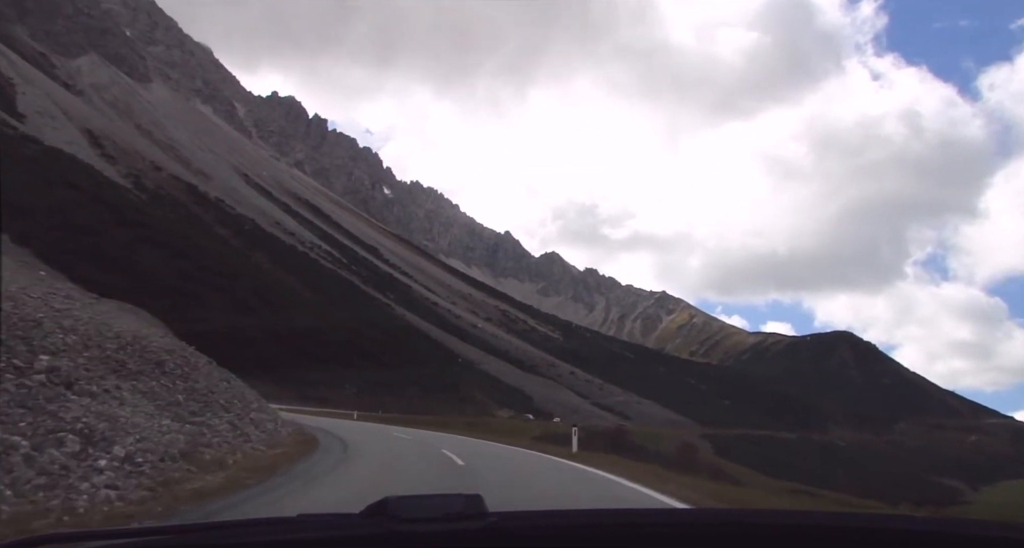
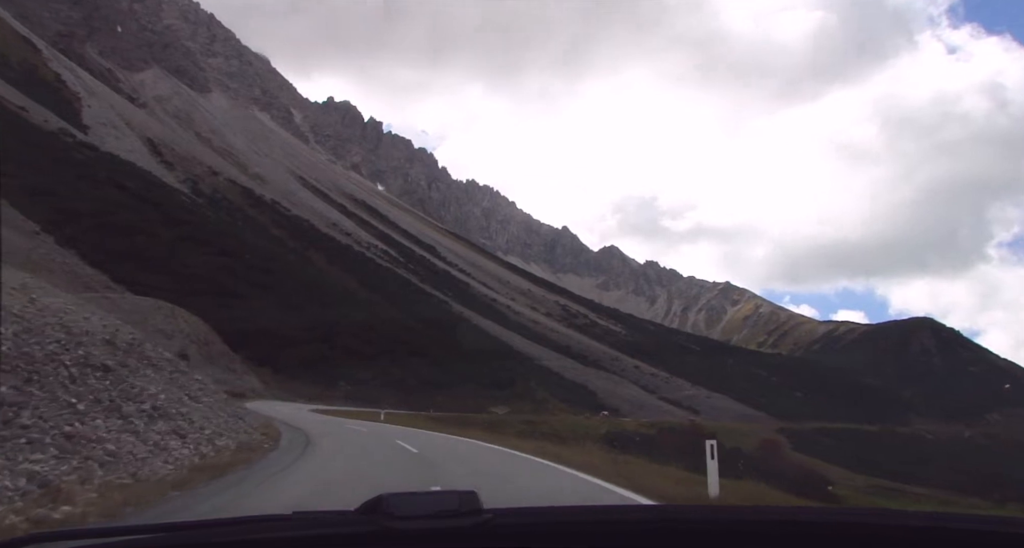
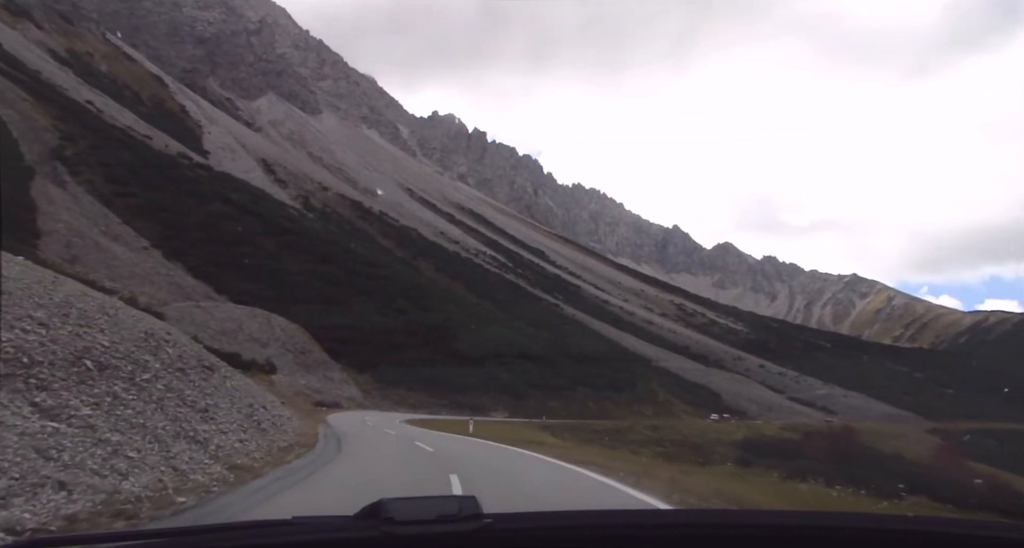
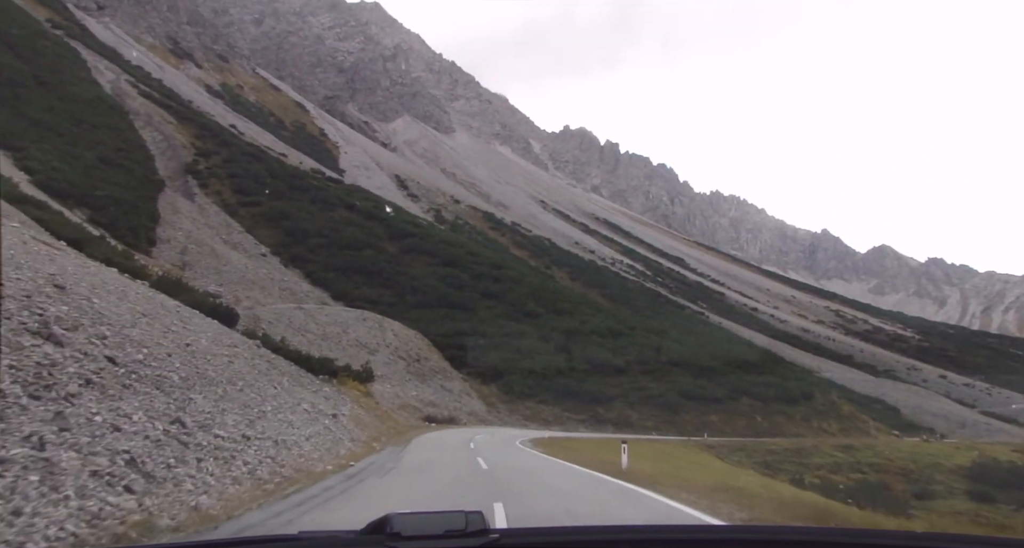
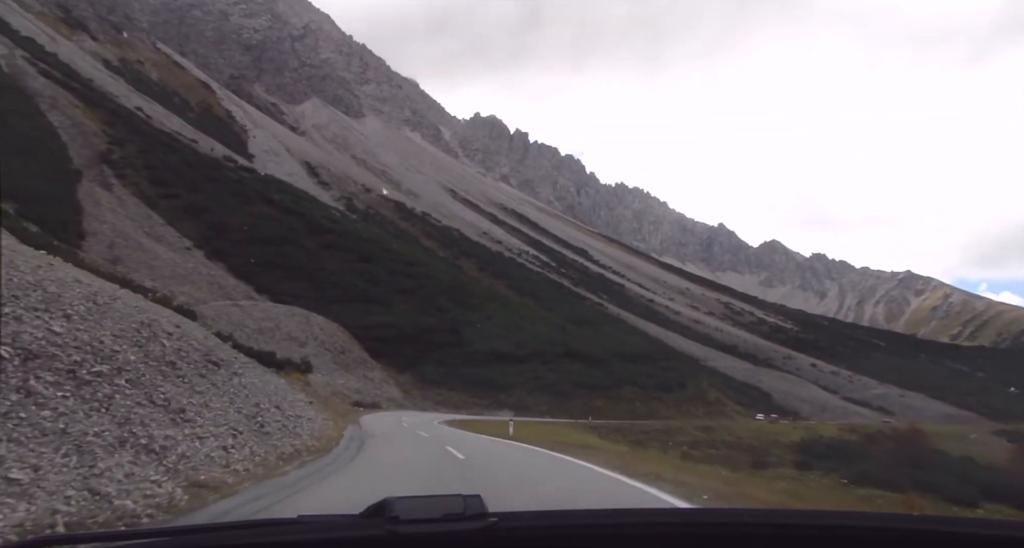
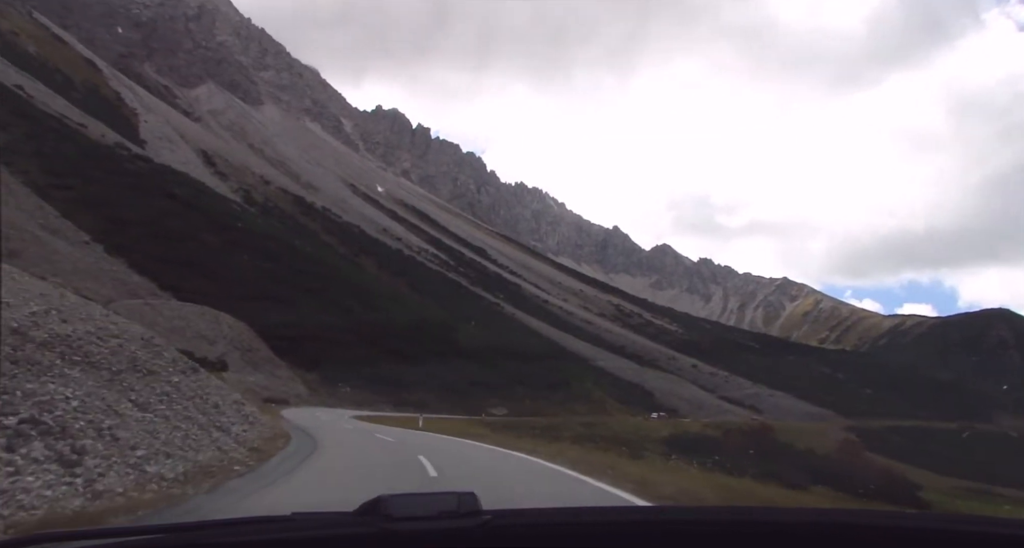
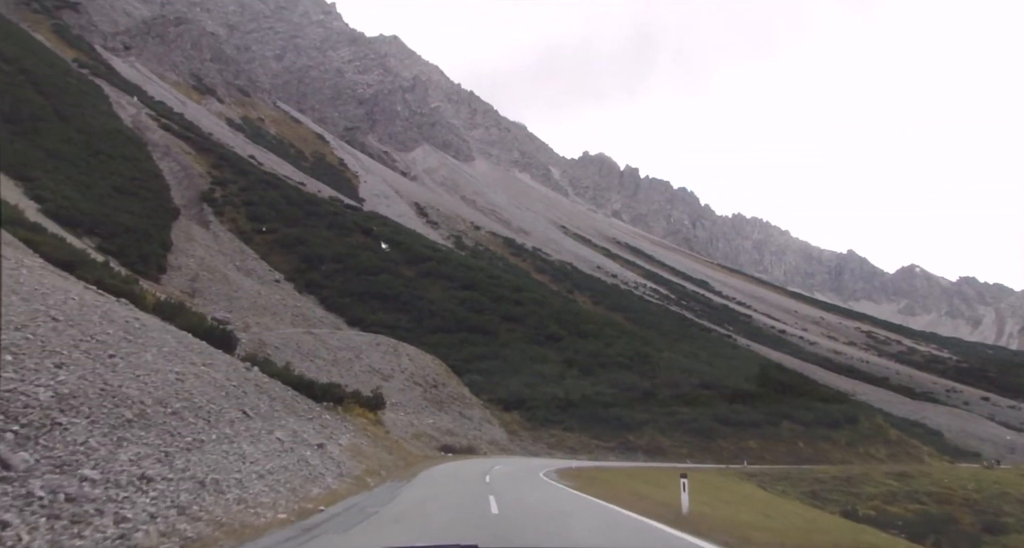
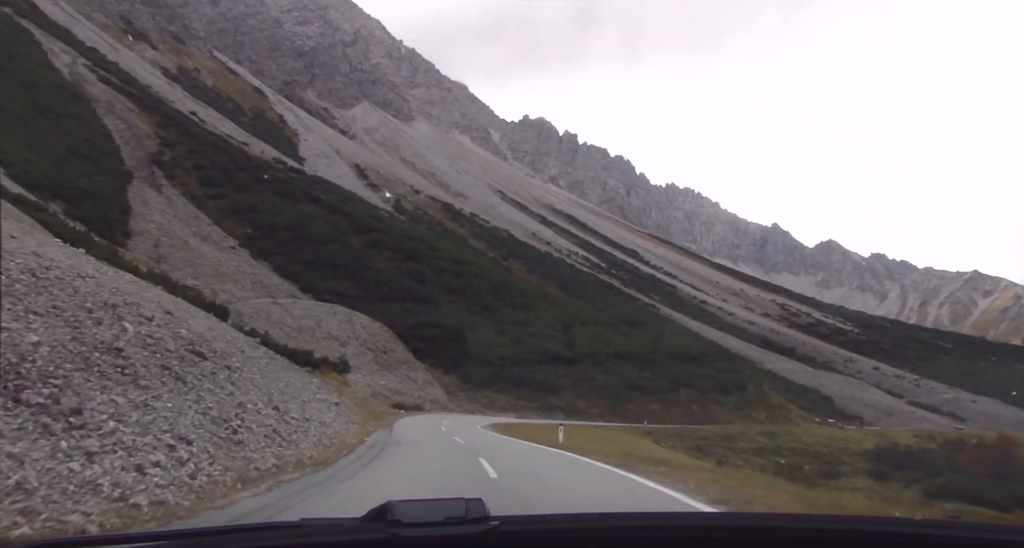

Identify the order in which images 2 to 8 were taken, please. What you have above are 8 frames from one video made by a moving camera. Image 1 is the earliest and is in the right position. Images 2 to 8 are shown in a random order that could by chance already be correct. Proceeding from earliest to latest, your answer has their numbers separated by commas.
2, 6, 3, 5, 8, 4, 7
